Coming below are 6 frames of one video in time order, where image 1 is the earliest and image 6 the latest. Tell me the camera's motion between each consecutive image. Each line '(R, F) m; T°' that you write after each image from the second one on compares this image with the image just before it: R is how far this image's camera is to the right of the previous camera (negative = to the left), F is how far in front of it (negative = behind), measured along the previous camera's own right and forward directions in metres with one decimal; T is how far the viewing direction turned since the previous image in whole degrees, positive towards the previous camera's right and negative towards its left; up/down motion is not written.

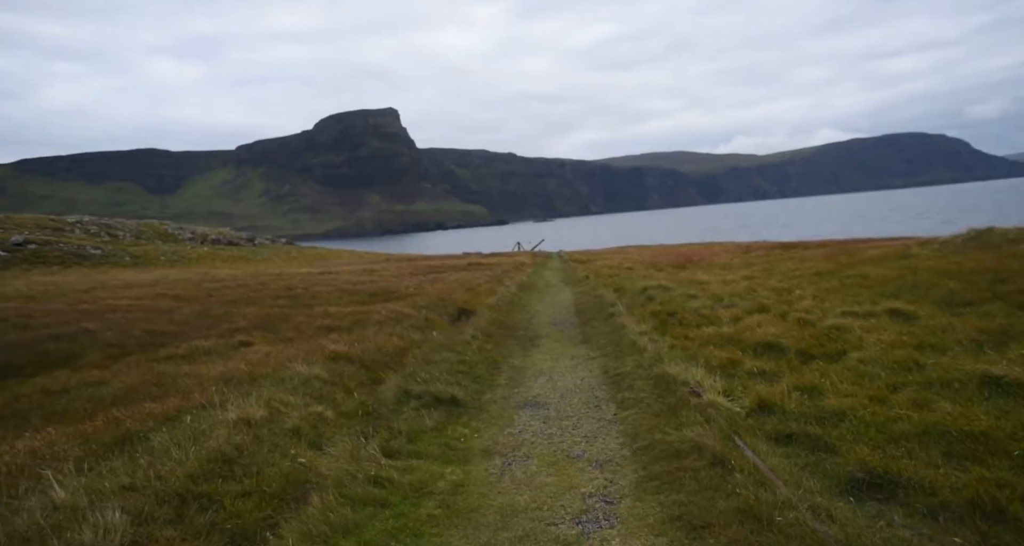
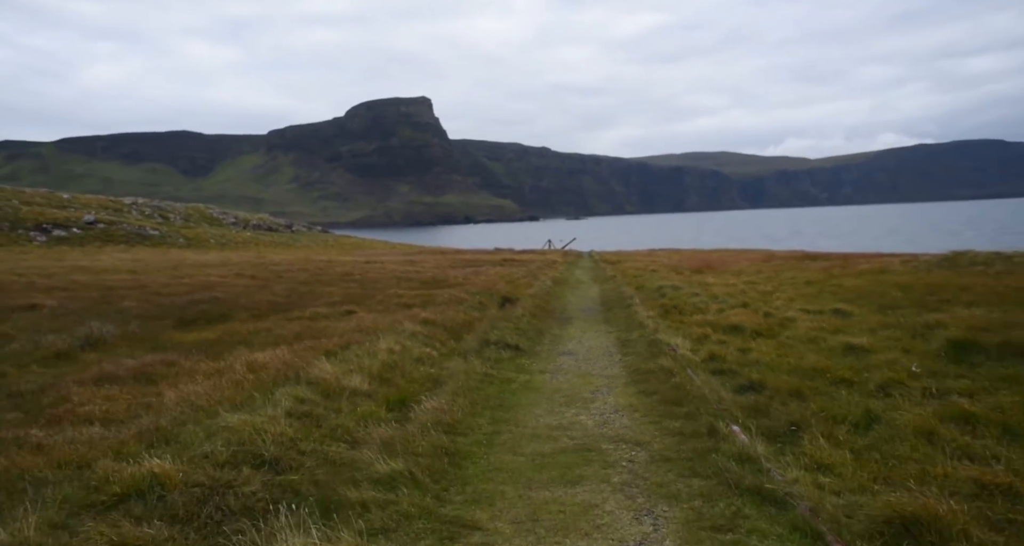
(-0.5, -7.8) m; -3°
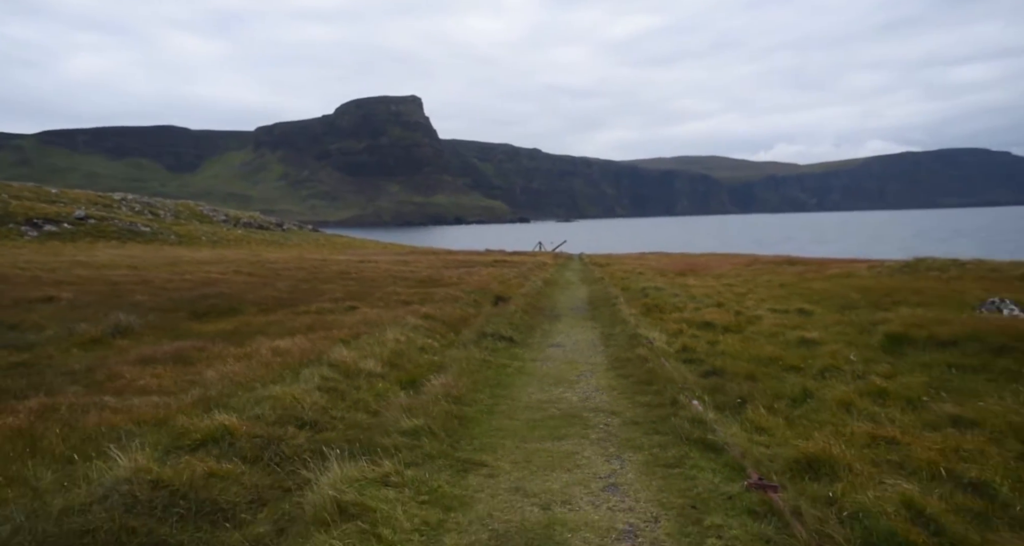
(-0.2, -2.4) m; +1°
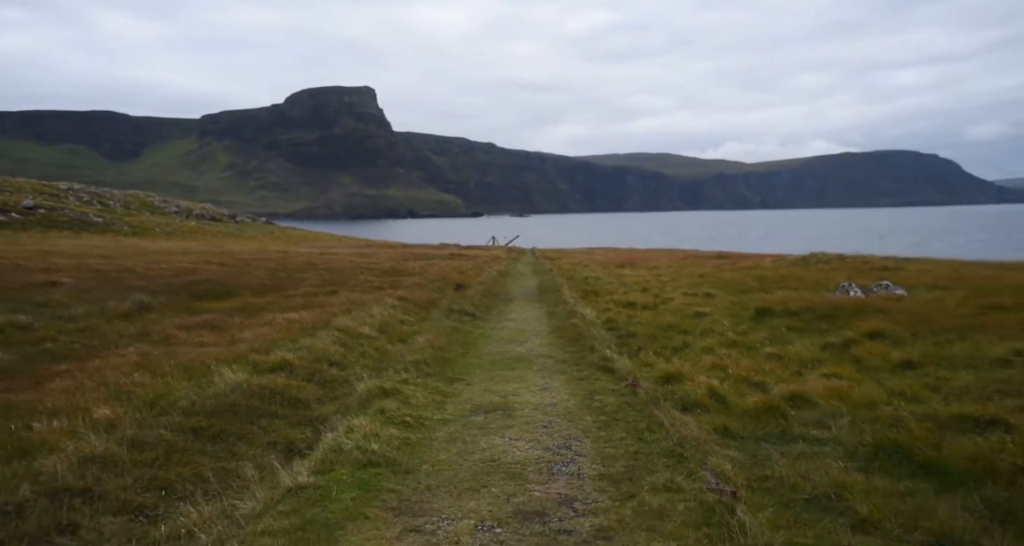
(-0.4, -5.8) m; +4°
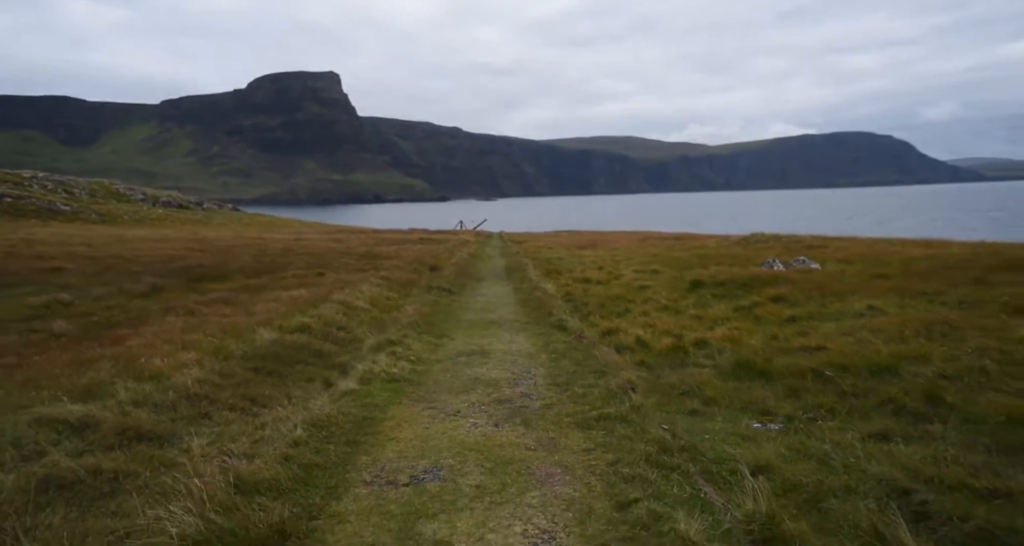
(-0.2, -4.4) m; +3°
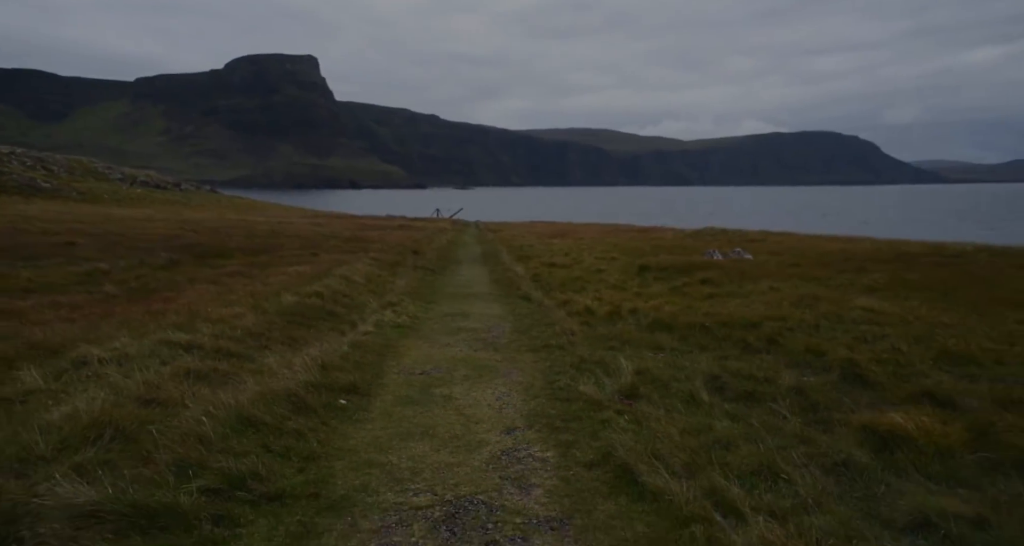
(0.0, -5.0) m; +2°
